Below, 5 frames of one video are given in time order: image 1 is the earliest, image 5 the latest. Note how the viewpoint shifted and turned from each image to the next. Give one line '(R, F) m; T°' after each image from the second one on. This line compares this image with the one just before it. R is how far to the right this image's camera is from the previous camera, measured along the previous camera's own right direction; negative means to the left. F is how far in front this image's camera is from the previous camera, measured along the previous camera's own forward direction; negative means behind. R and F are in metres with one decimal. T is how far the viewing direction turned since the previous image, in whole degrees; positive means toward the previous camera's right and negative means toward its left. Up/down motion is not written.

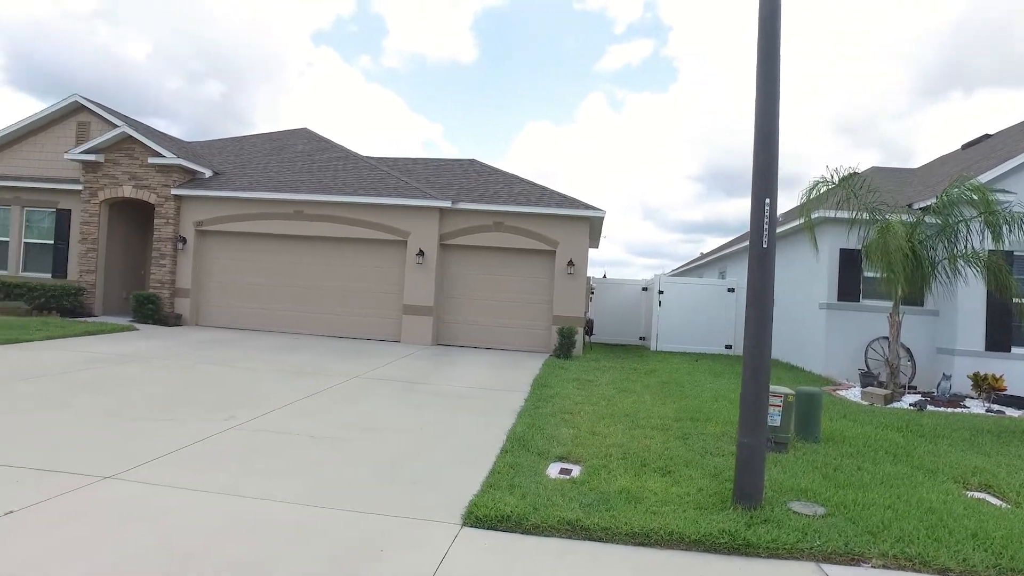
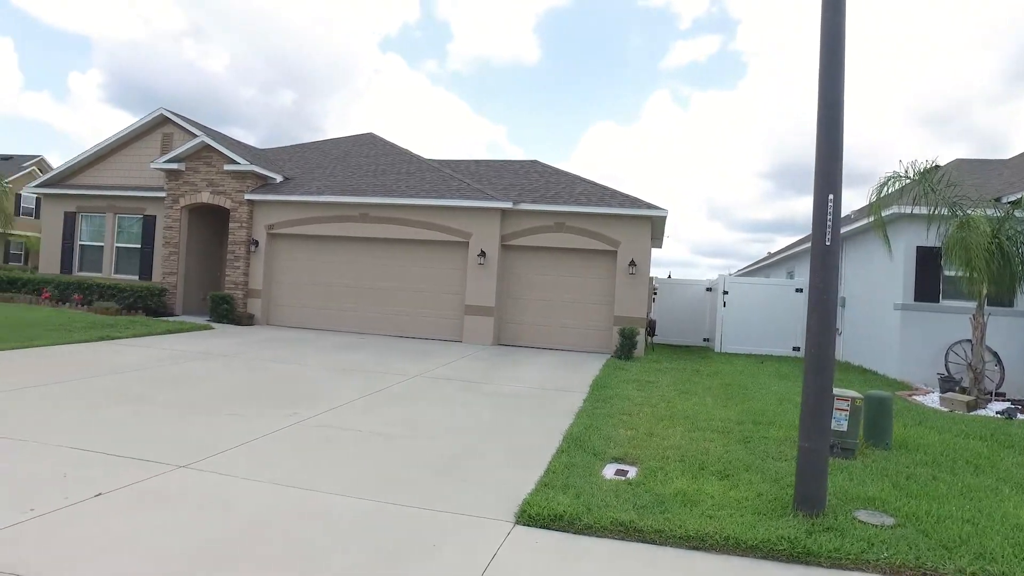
(+0.1, 0.0) m; -5°
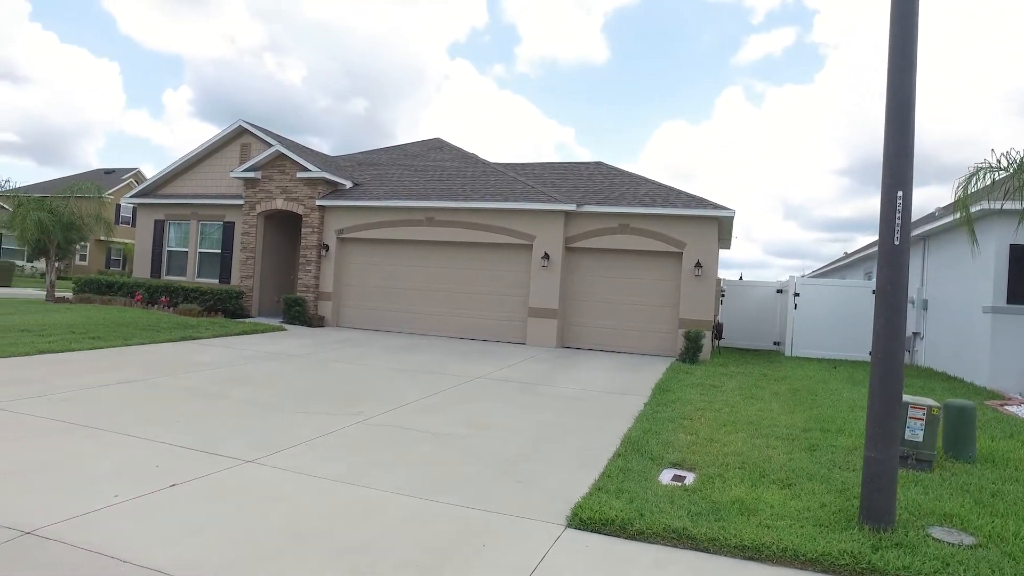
(+0.1, 0.0) m; -6°
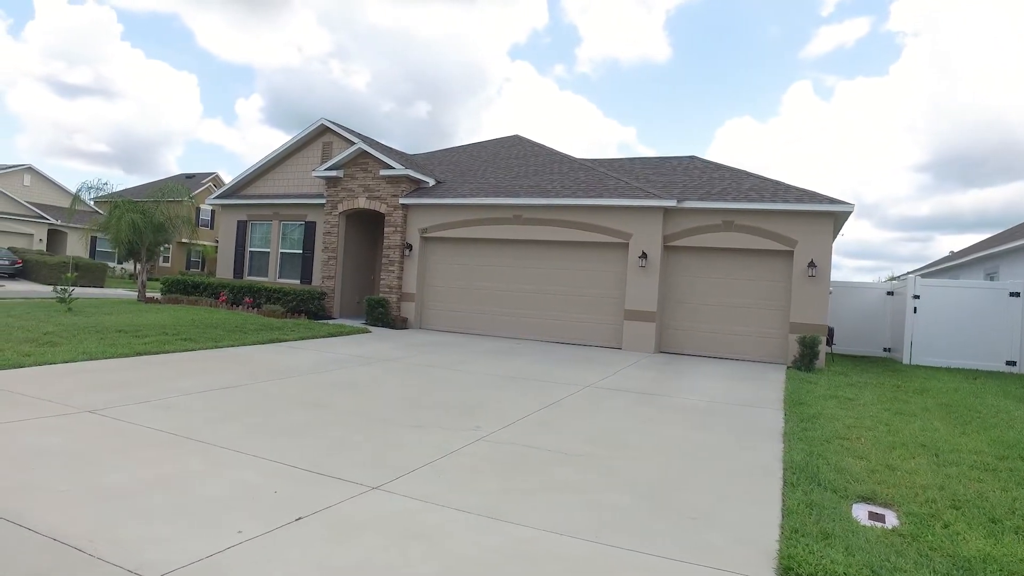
(-0.7, +0.7) m; -5°
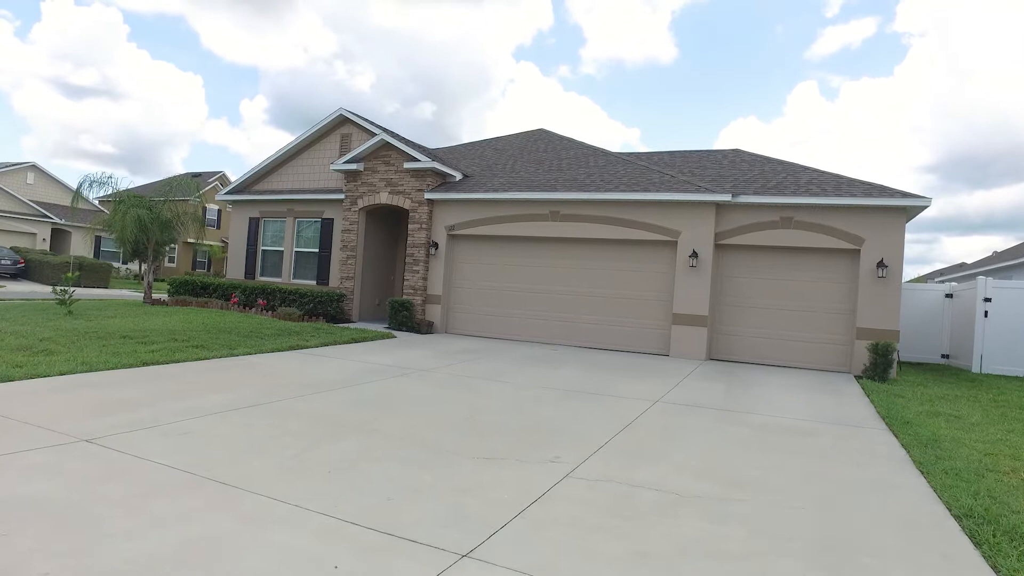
(-0.7, +1.1) m; 0°
